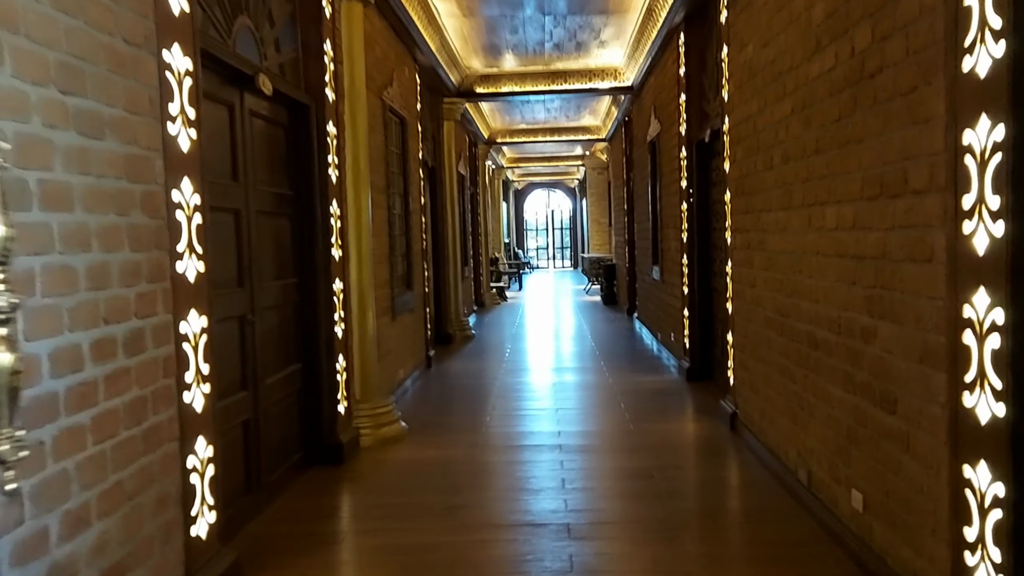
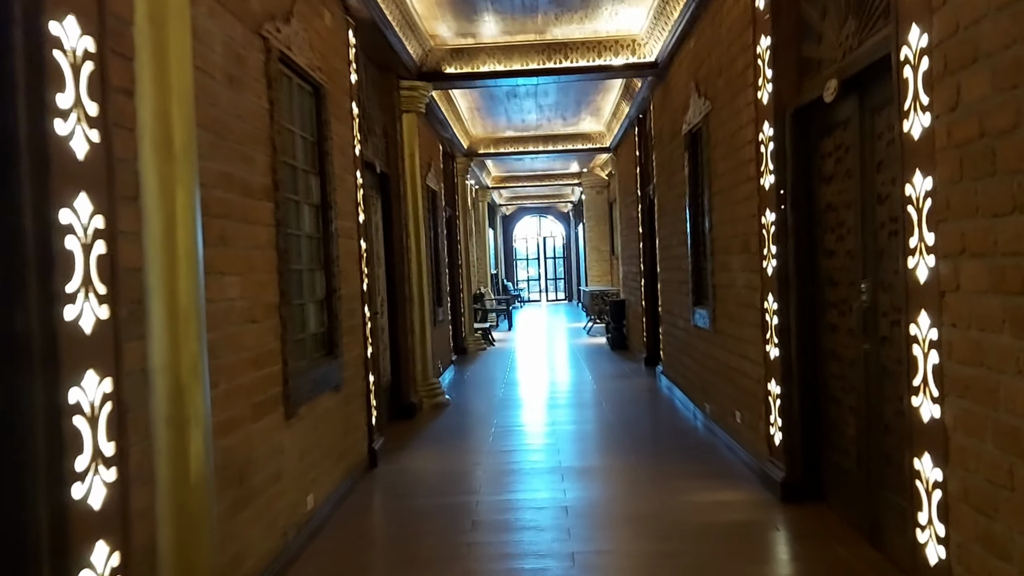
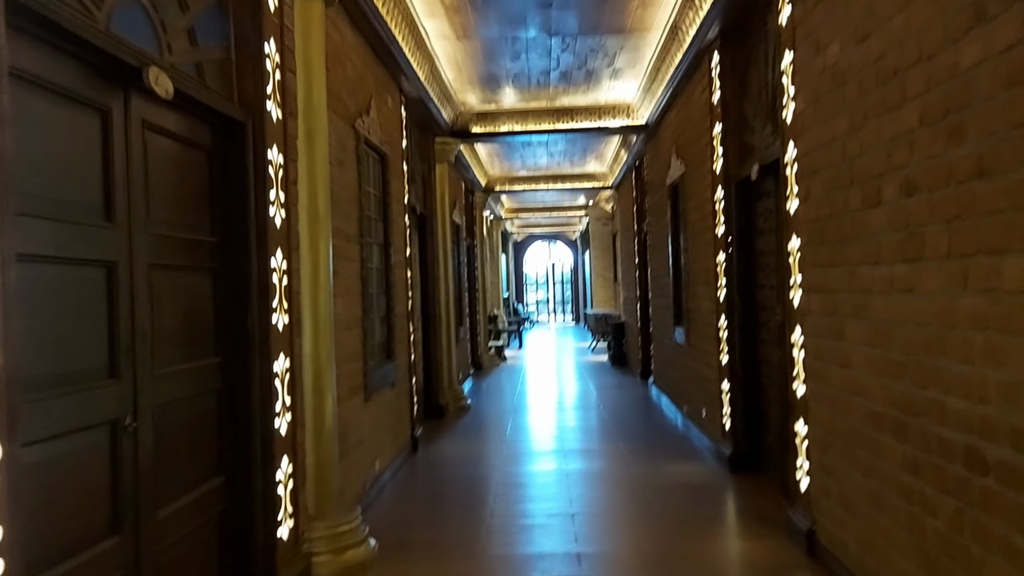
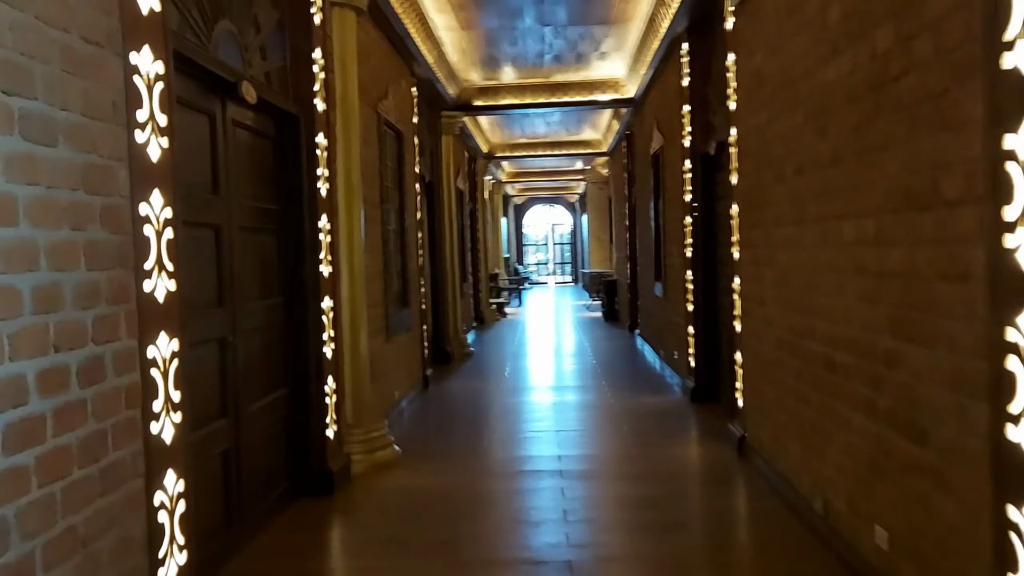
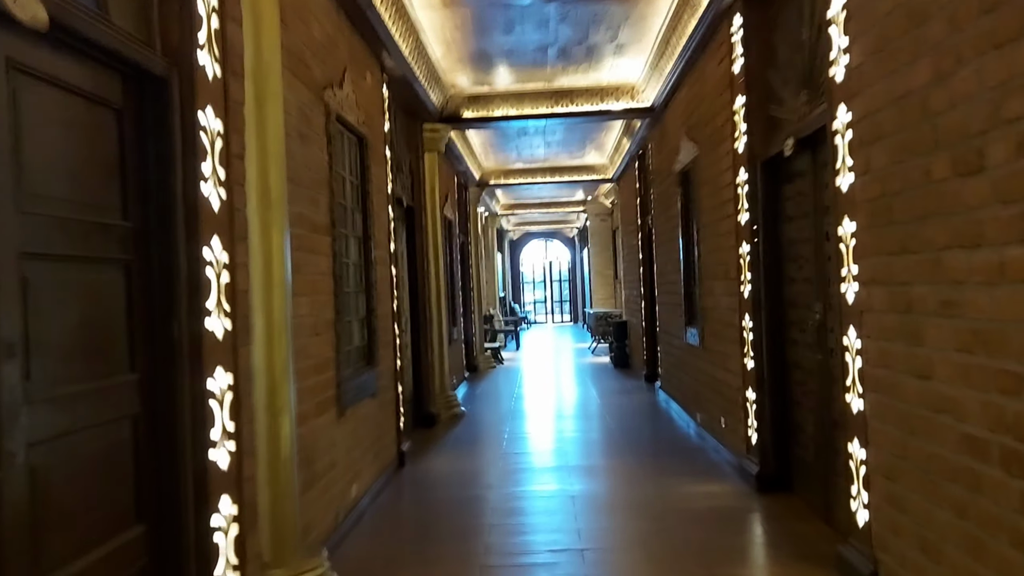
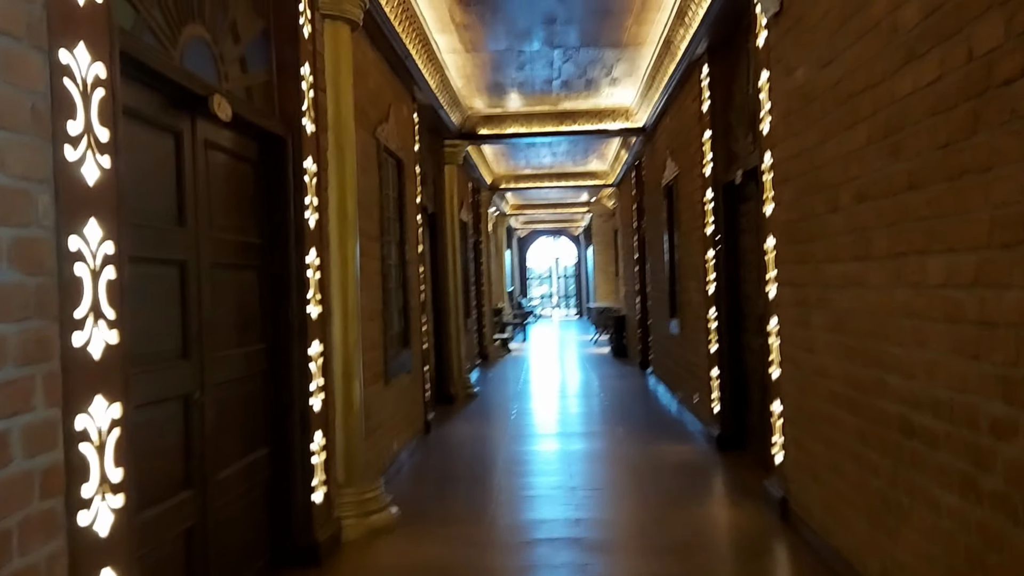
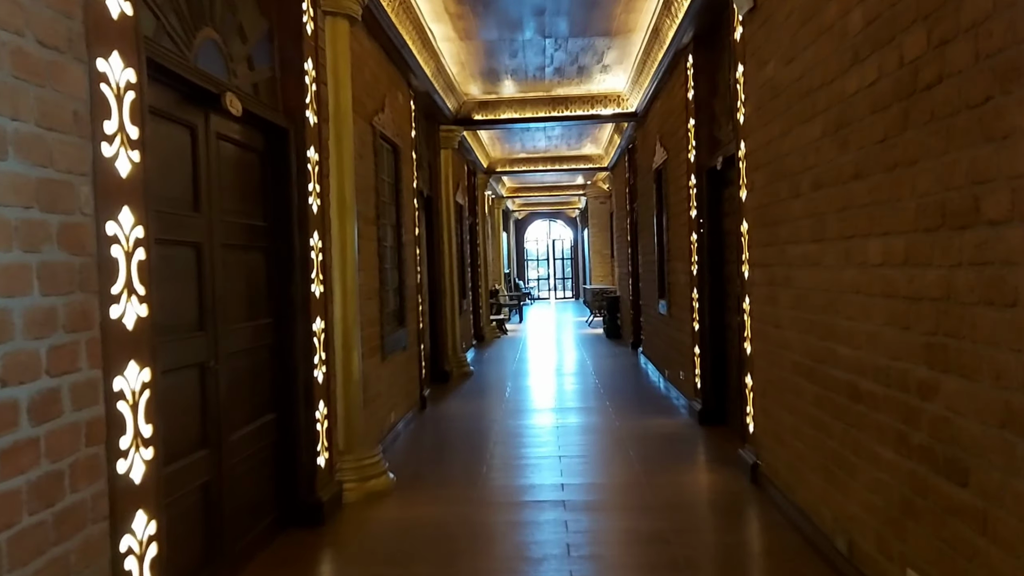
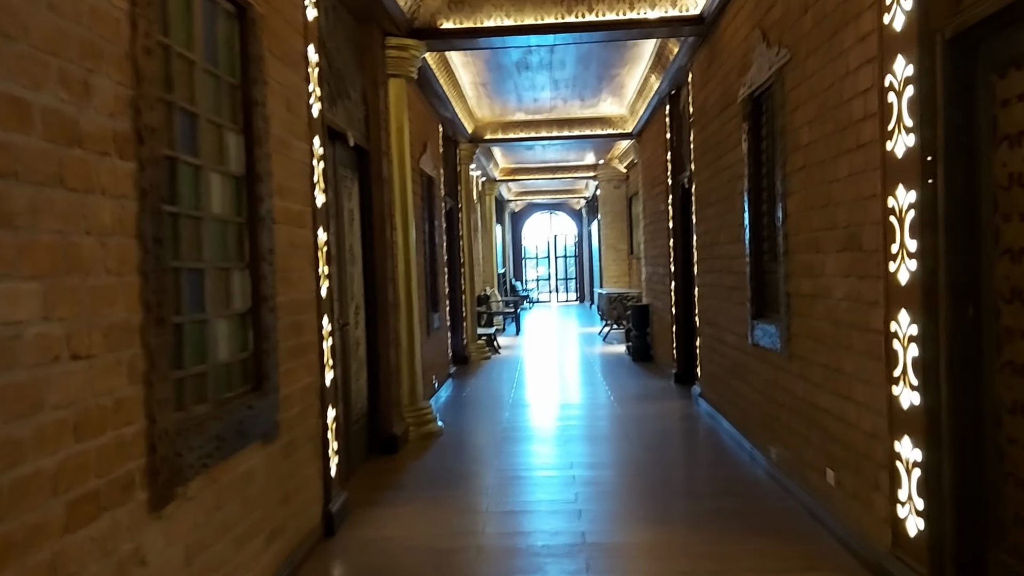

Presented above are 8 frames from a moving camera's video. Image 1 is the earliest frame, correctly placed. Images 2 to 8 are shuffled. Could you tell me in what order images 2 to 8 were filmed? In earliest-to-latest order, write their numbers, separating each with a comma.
4, 7, 6, 3, 5, 2, 8
